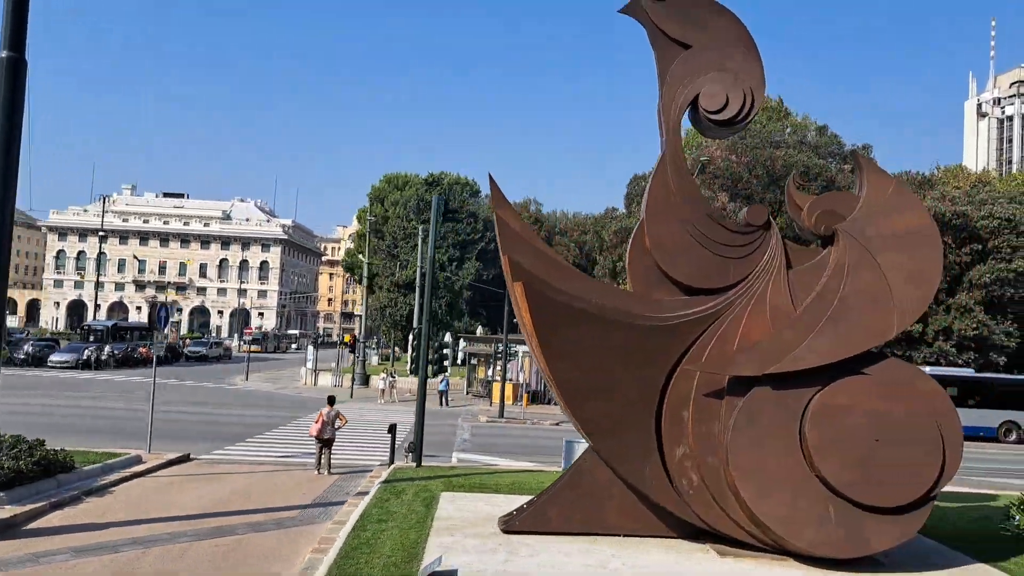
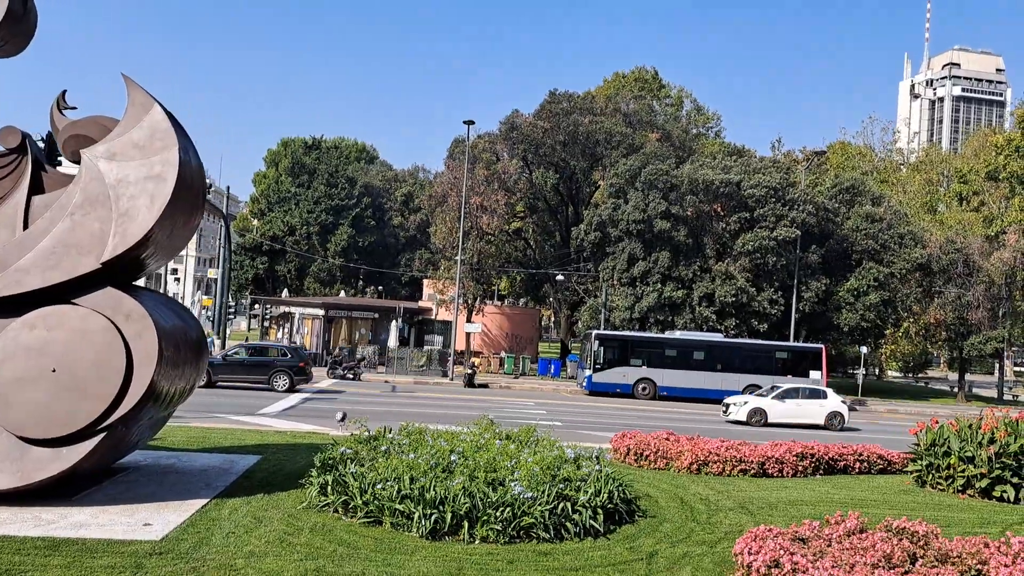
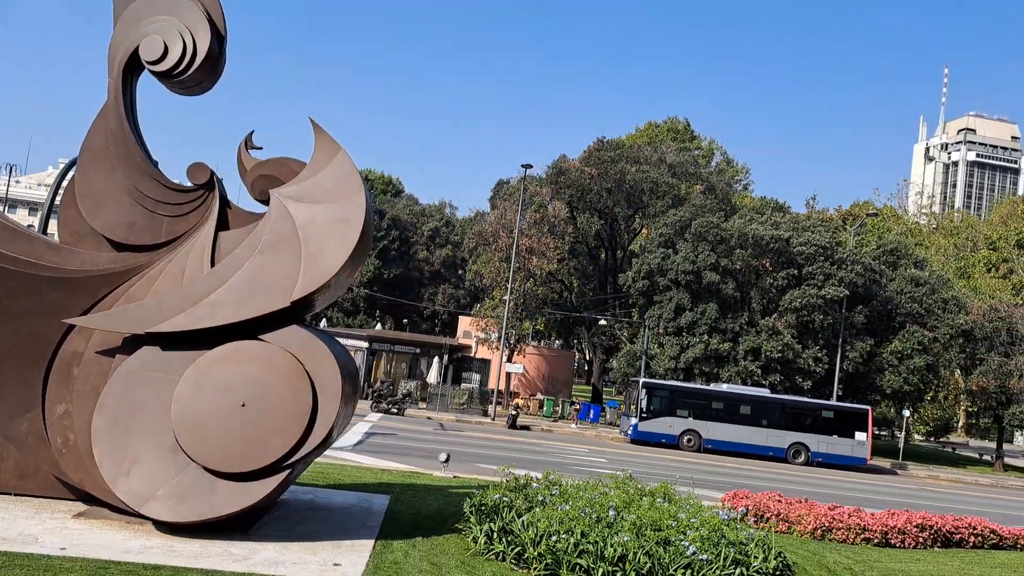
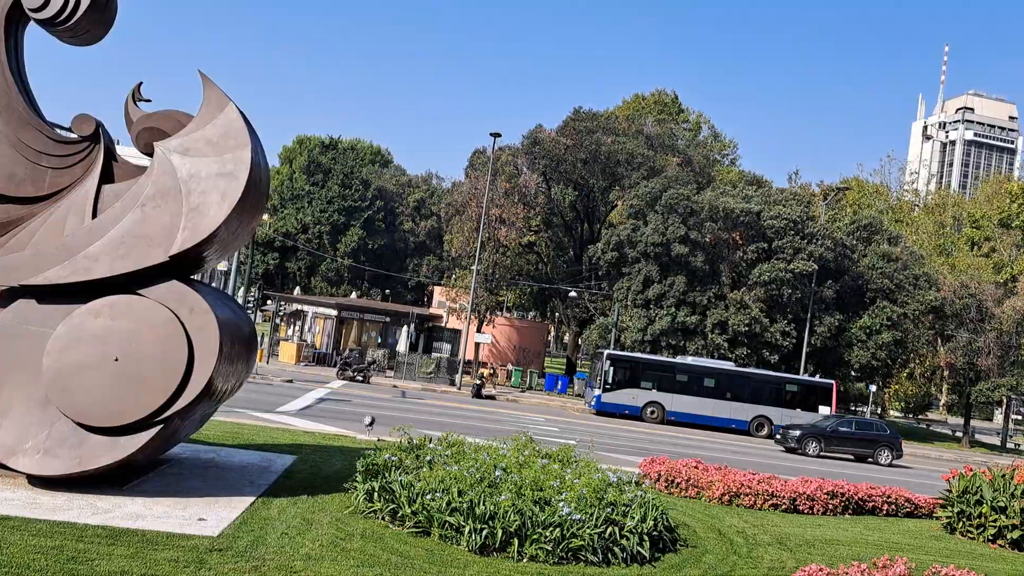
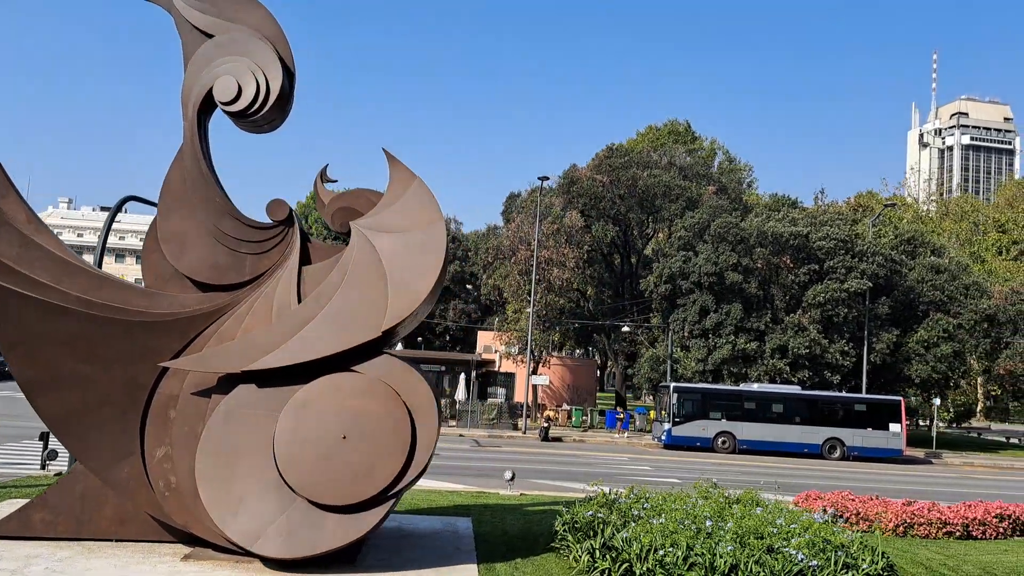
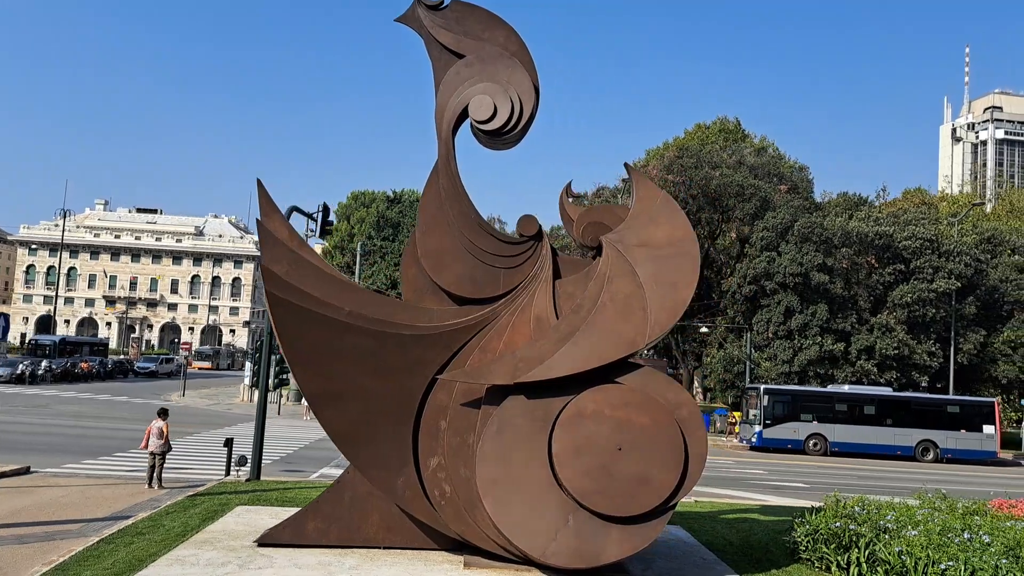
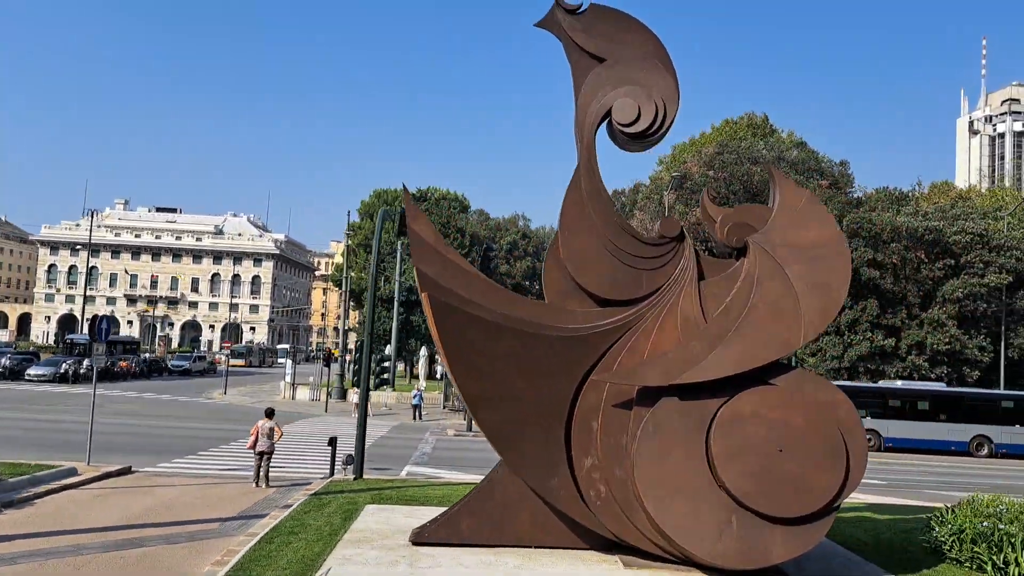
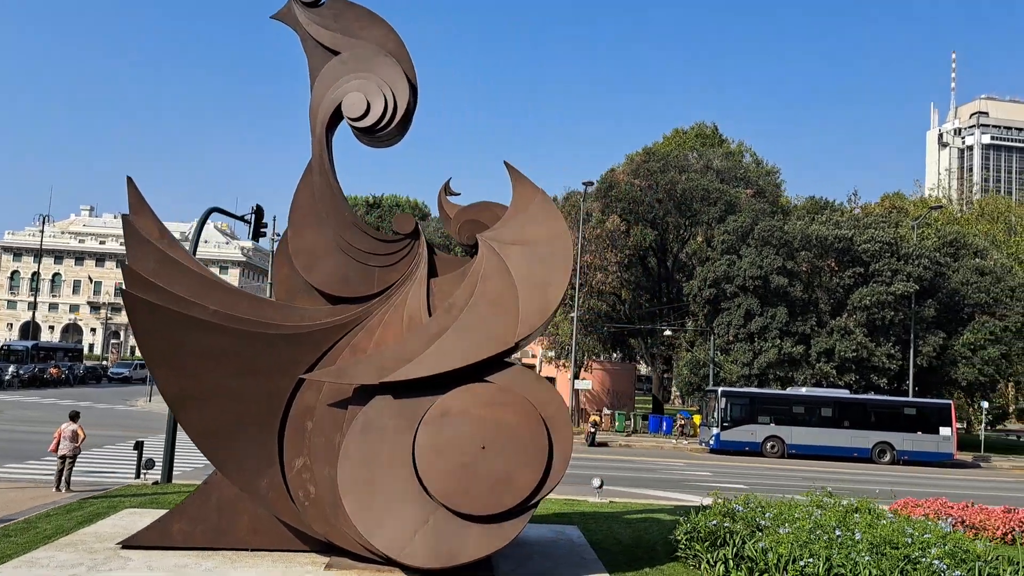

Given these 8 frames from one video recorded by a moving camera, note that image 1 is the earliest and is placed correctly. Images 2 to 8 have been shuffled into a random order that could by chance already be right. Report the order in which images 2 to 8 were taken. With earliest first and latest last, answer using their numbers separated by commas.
7, 6, 8, 5, 3, 4, 2
